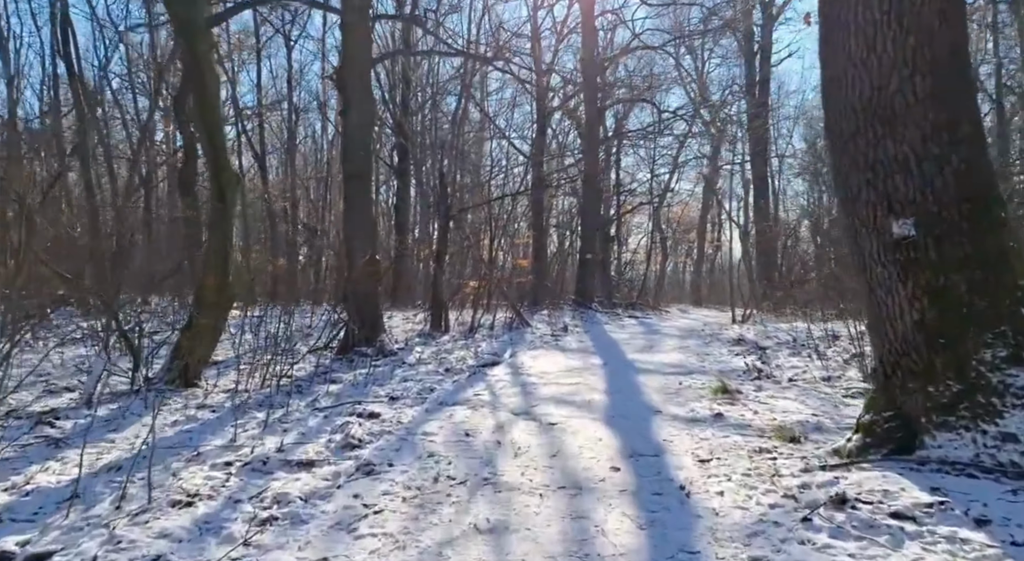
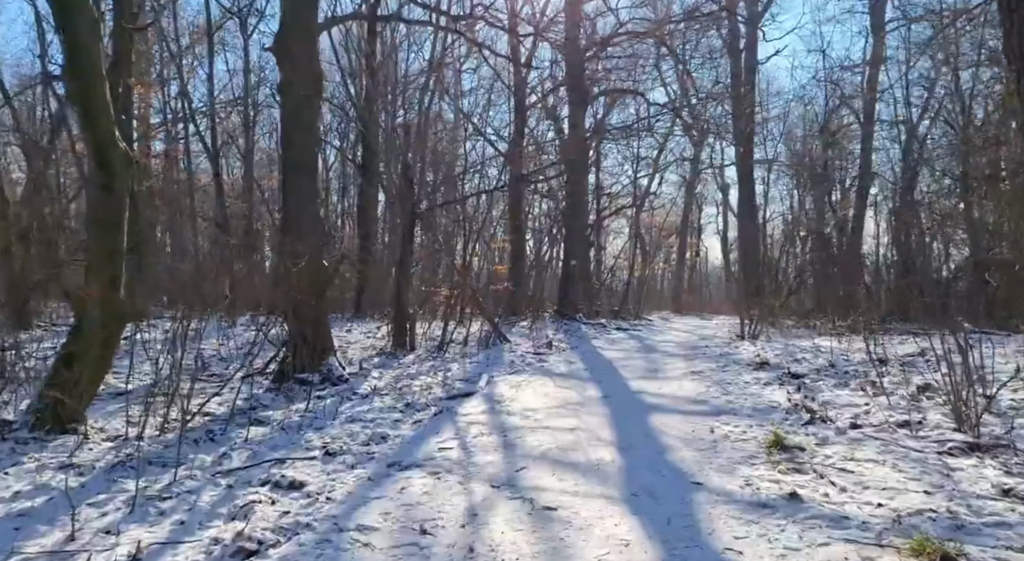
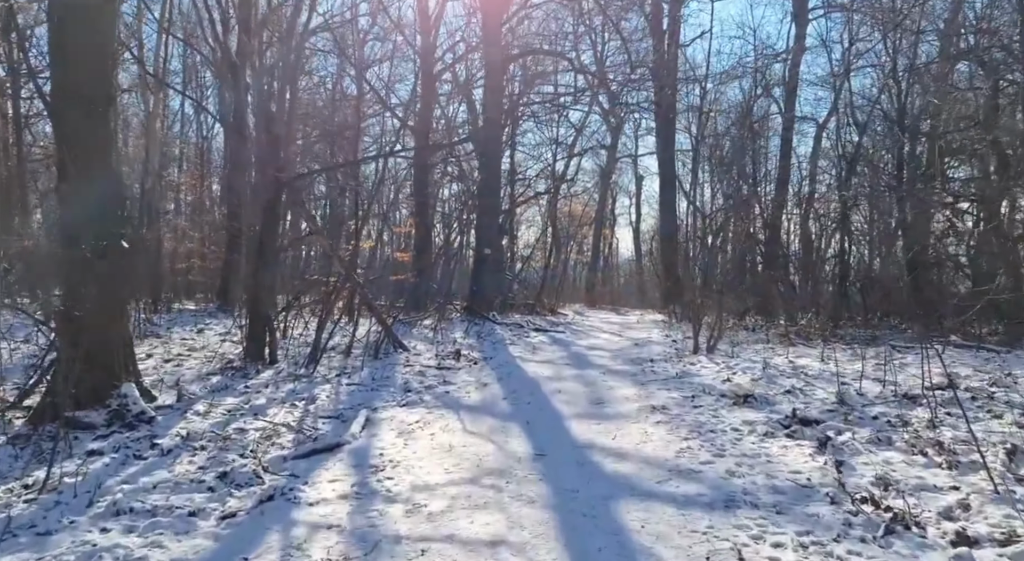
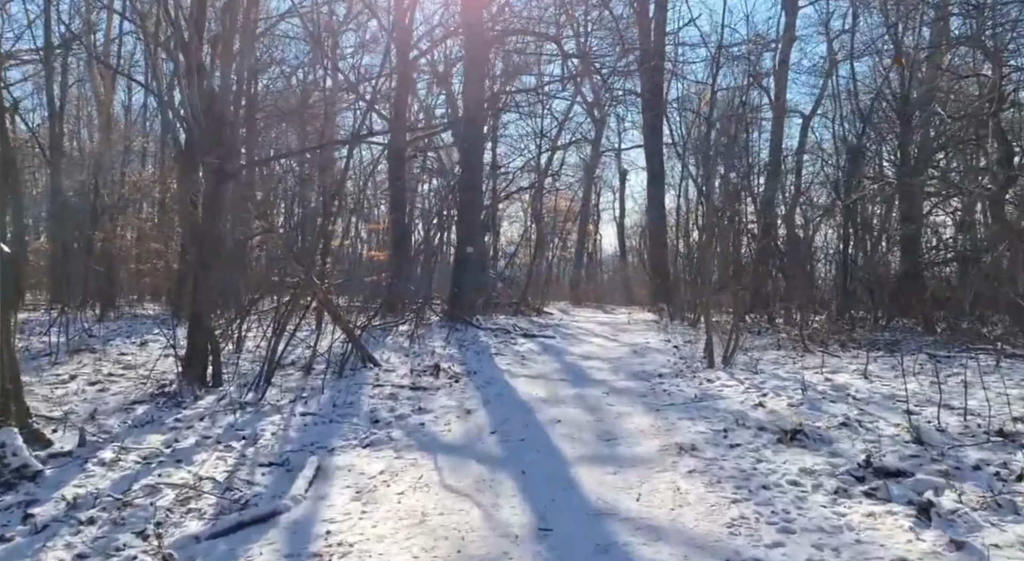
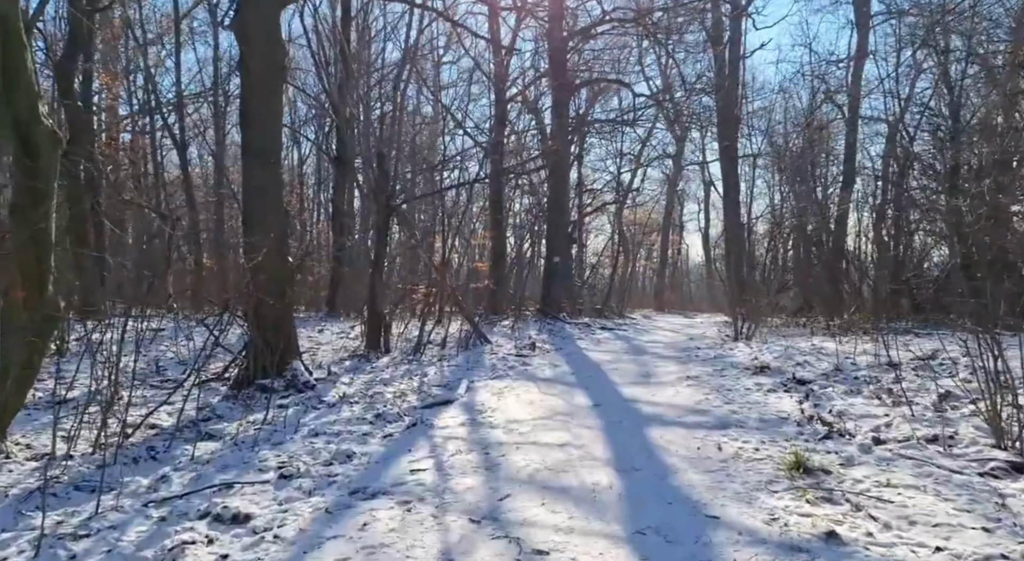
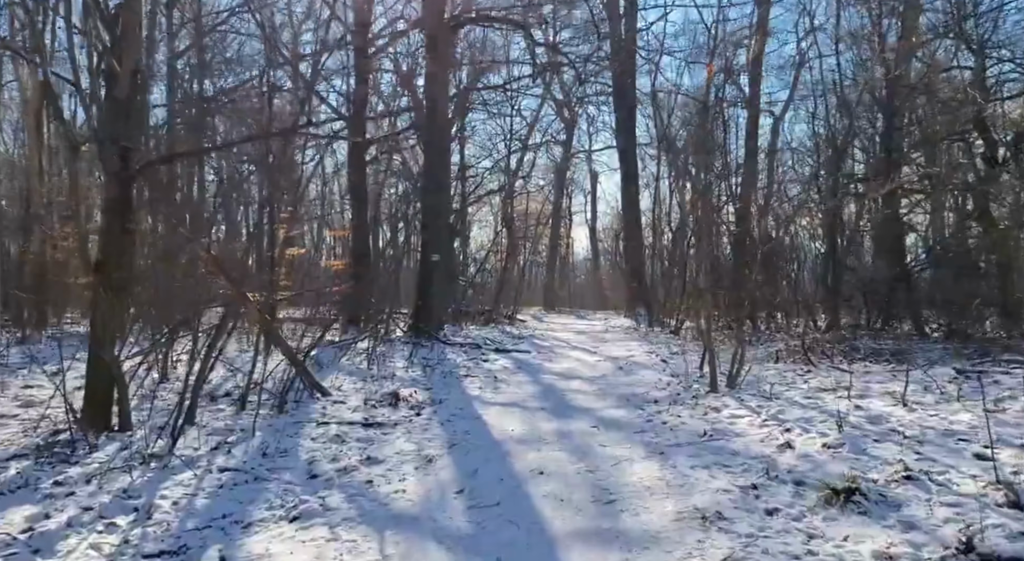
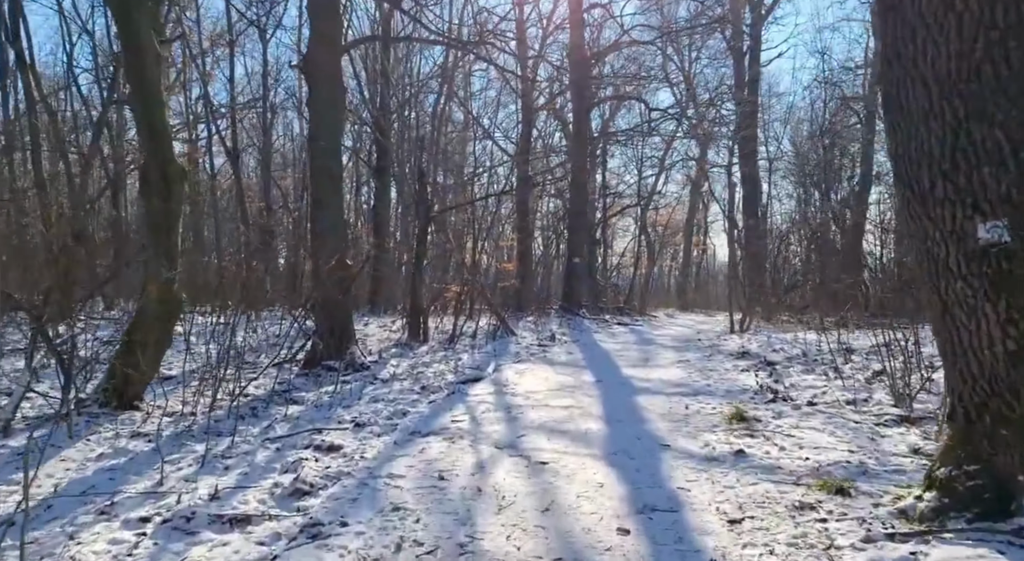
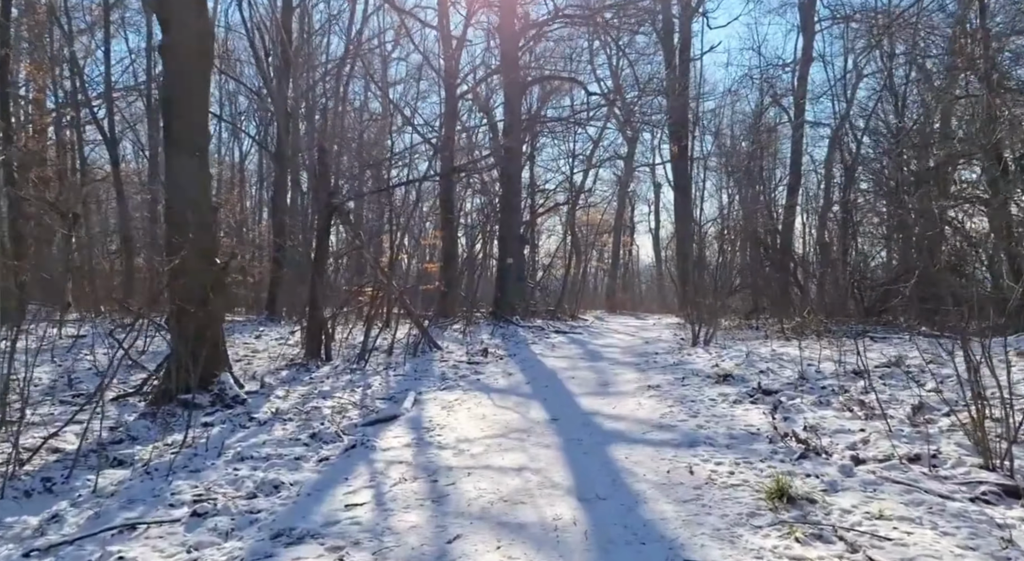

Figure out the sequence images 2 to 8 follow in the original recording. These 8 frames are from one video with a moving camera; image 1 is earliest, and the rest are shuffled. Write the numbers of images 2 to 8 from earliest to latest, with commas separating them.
7, 2, 5, 8, 3, 4, 6
